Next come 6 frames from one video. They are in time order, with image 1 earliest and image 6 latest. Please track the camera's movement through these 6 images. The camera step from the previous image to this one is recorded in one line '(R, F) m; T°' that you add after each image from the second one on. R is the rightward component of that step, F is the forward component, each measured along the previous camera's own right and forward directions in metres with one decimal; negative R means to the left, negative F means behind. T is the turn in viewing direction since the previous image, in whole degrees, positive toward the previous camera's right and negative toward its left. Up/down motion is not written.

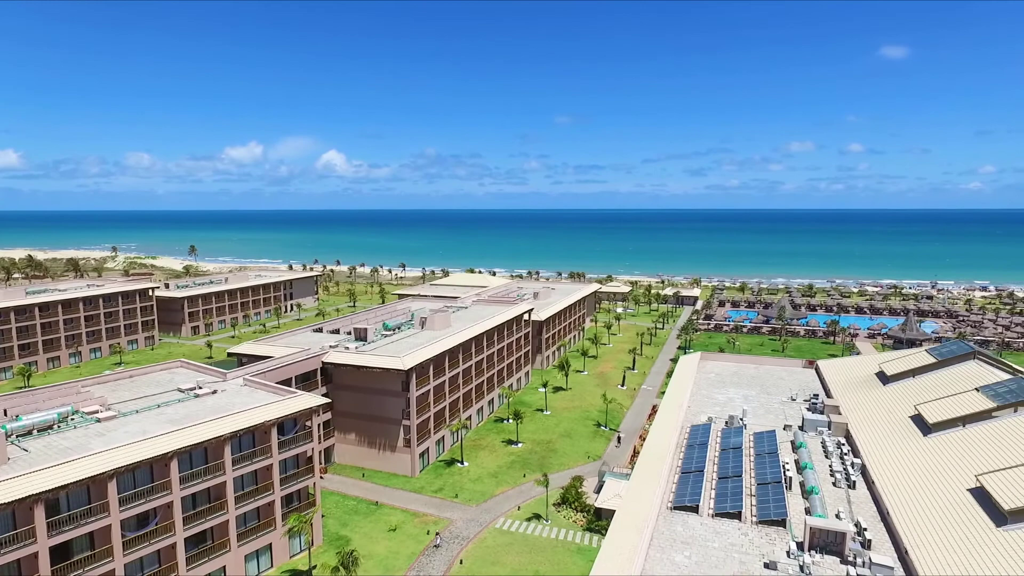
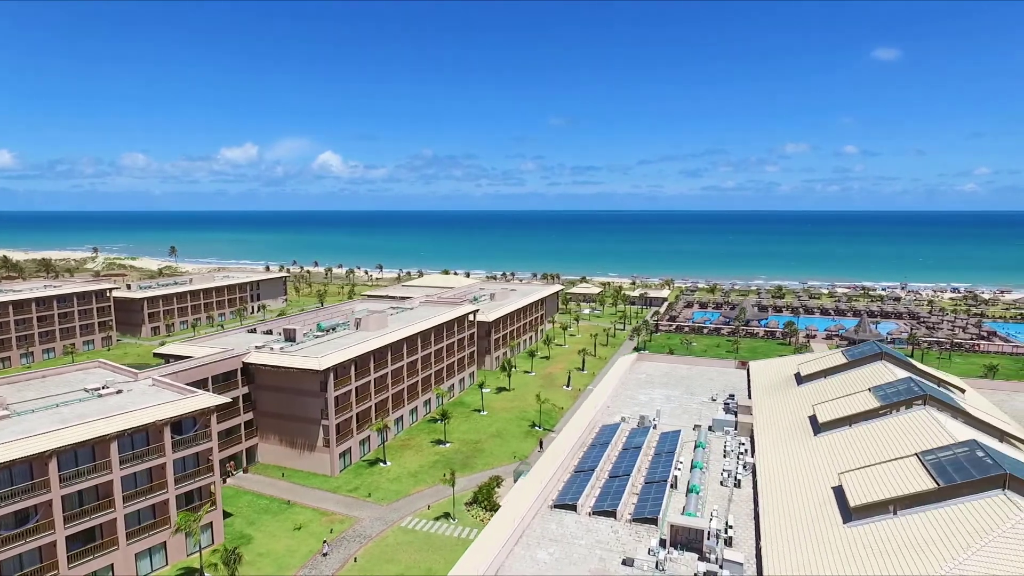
(+6.2, -0.5) m; 0°
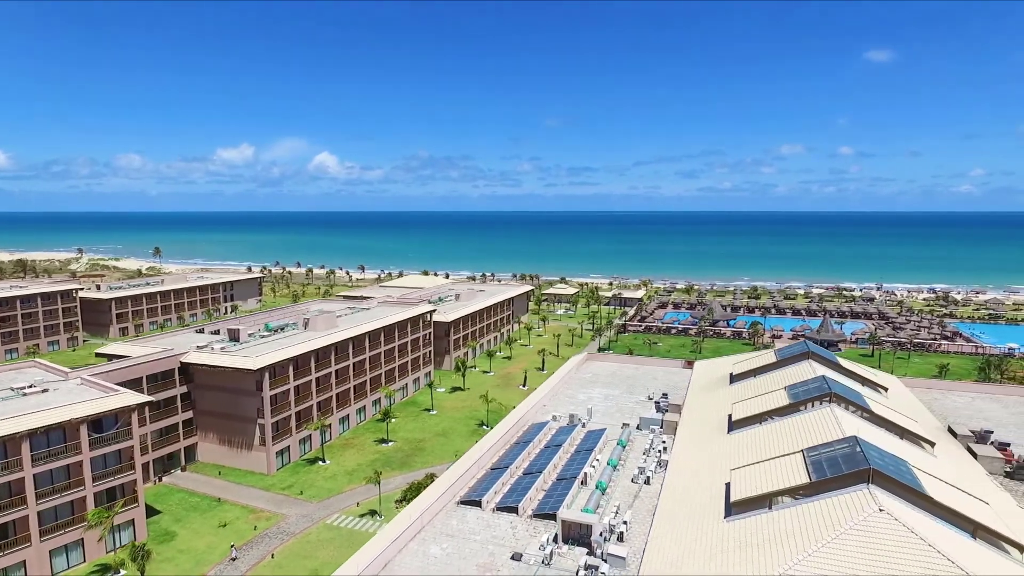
(+5.0, -0.5) m; 0°
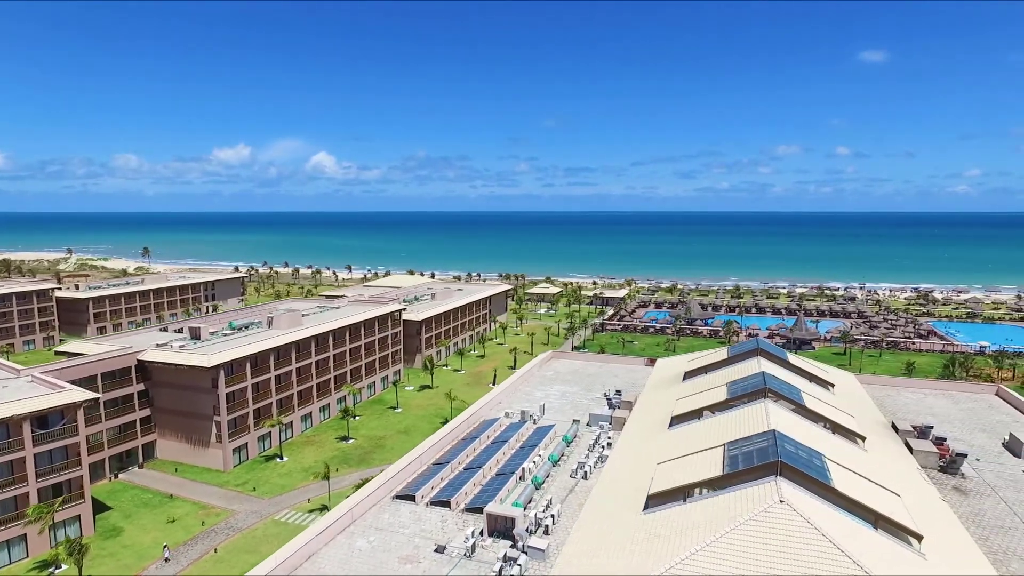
(+3.5, -0.4) m; 0°
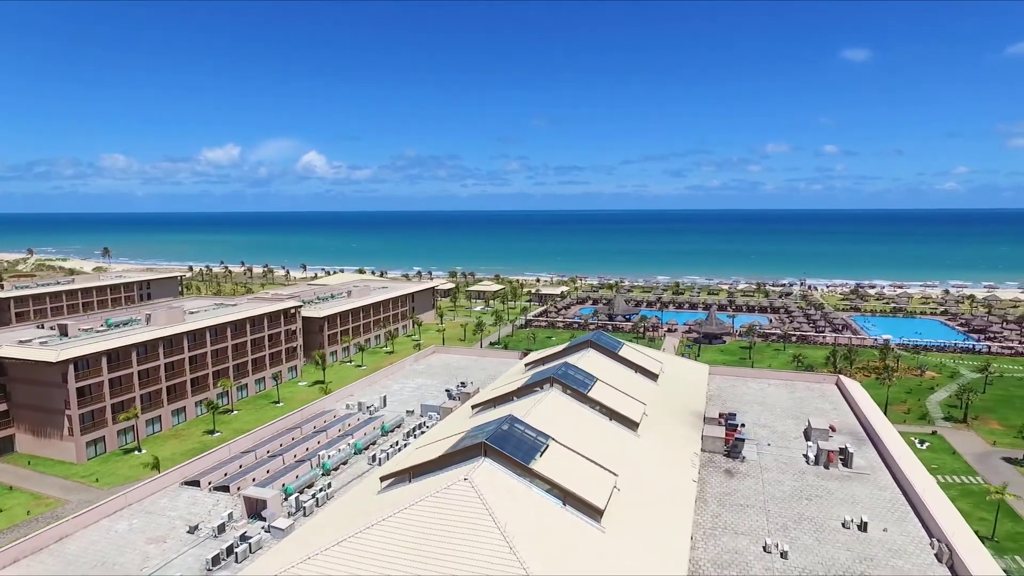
(+12.3, -1.6) m; +1°
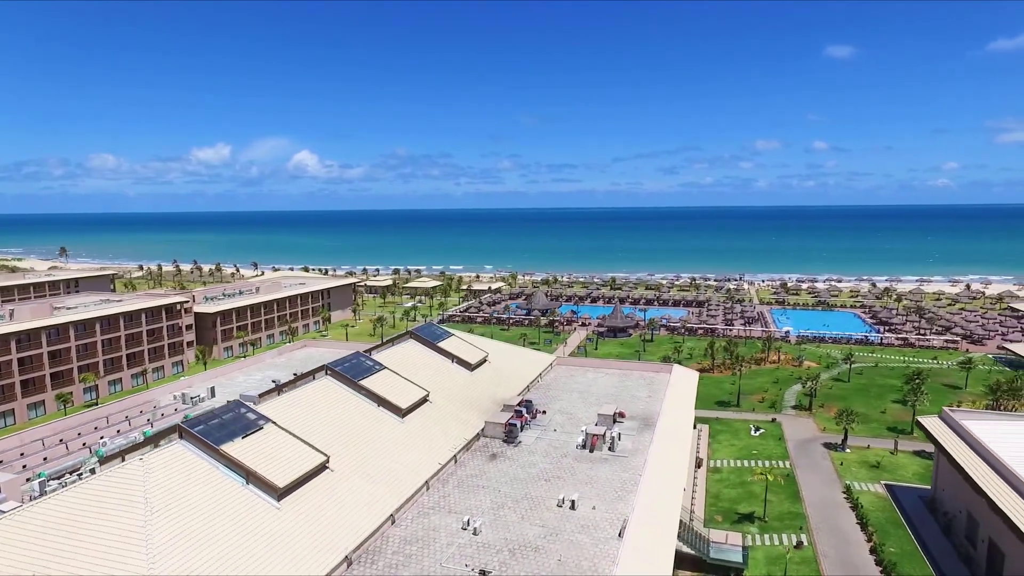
(+14.0, -1.0) m; 0°
